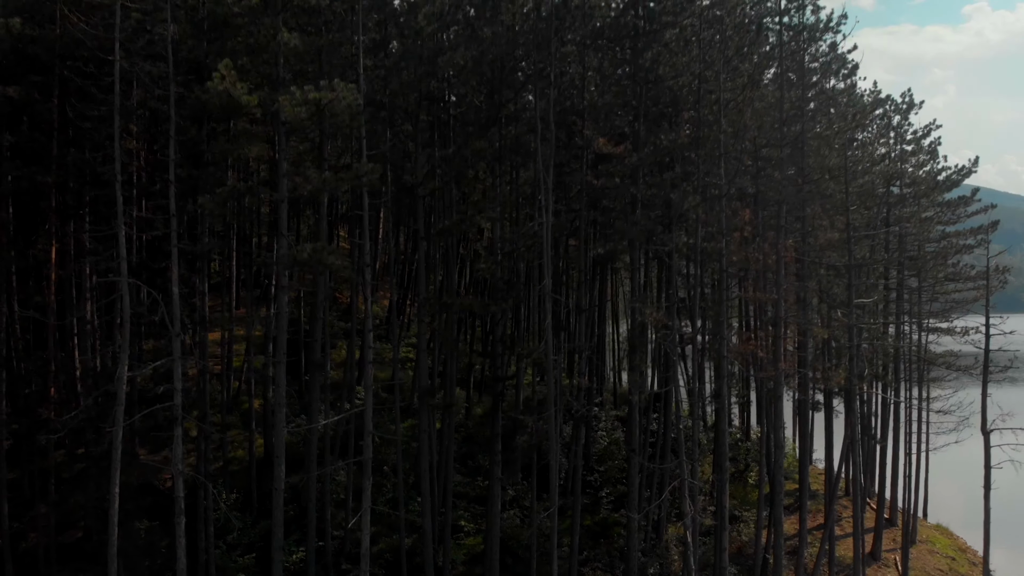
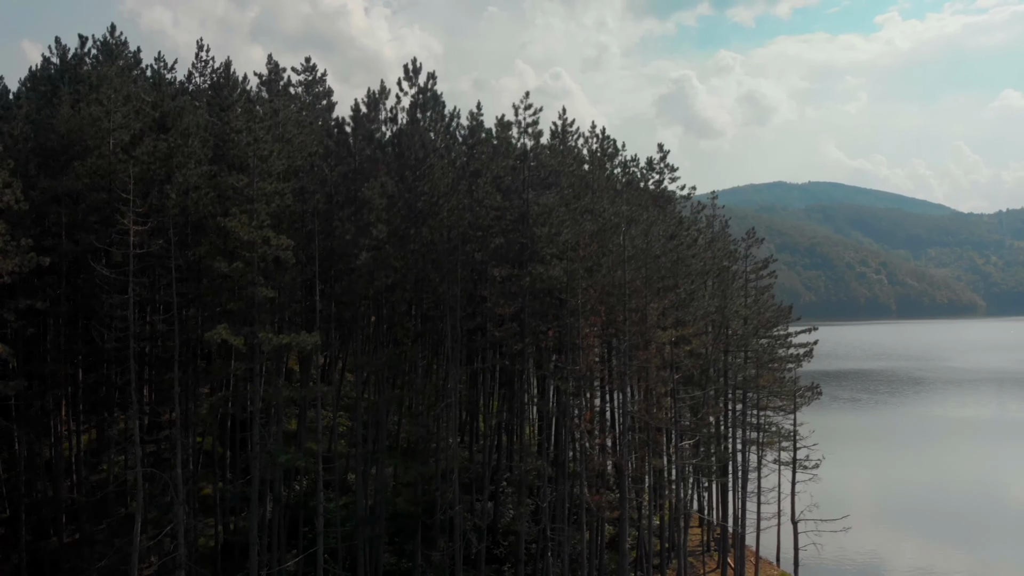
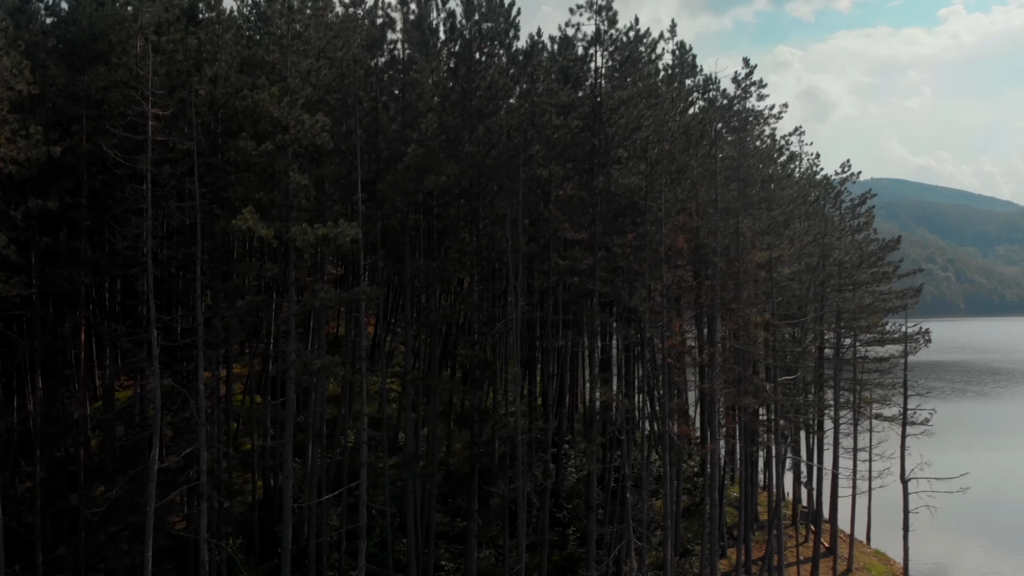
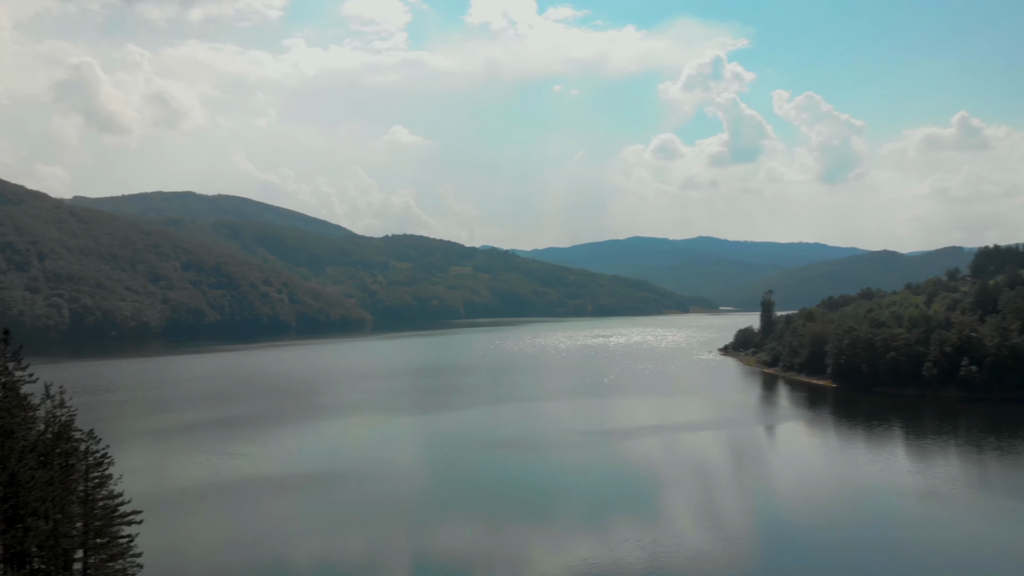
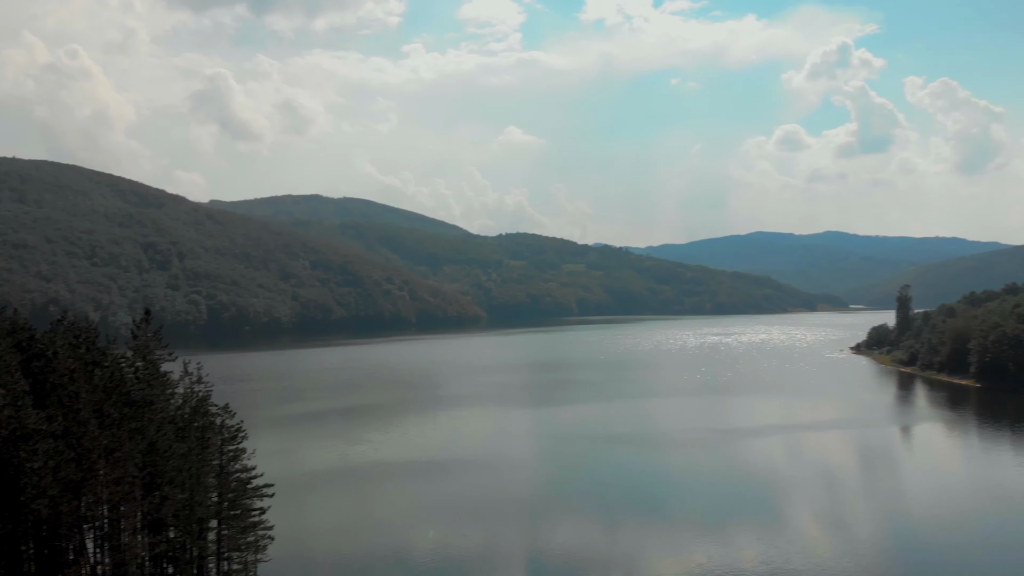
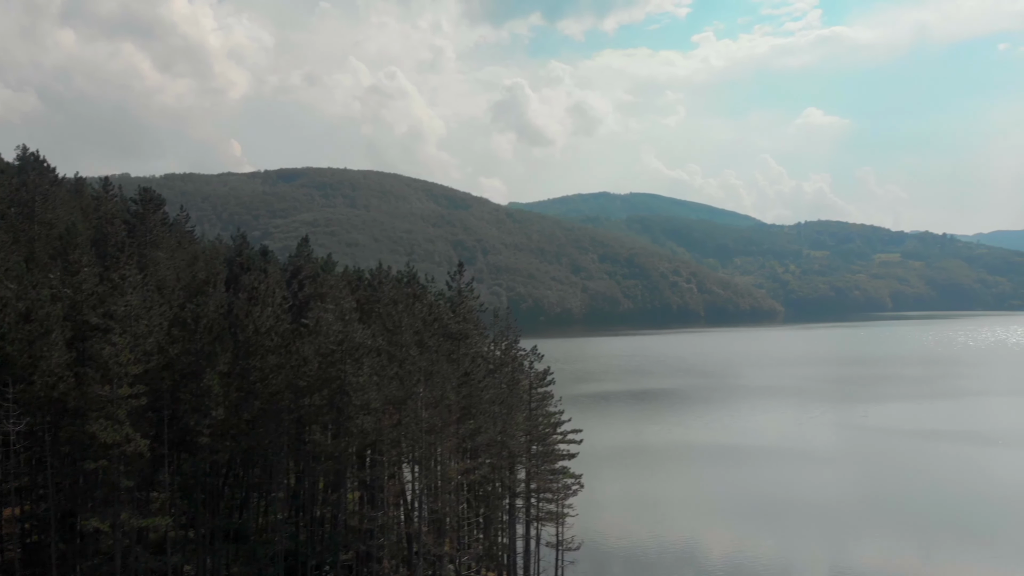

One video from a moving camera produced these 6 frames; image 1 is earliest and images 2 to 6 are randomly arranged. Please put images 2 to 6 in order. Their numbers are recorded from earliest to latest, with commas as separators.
3, 2, 6, 5, 4
